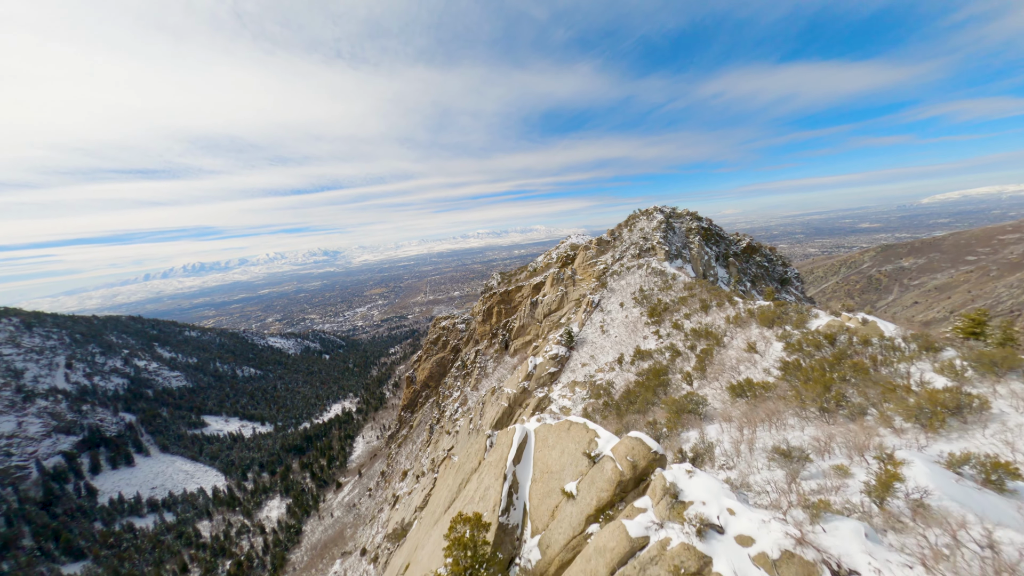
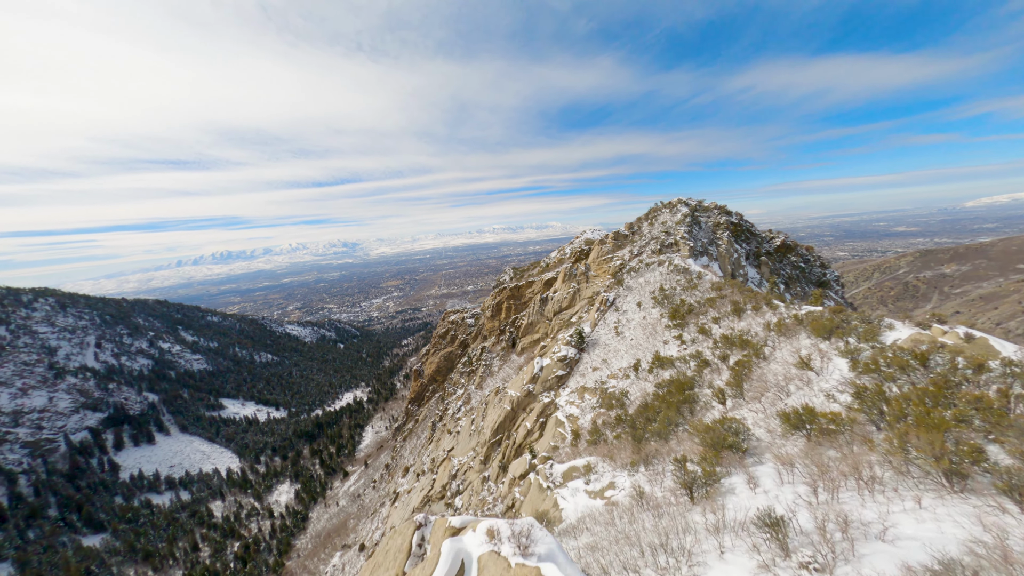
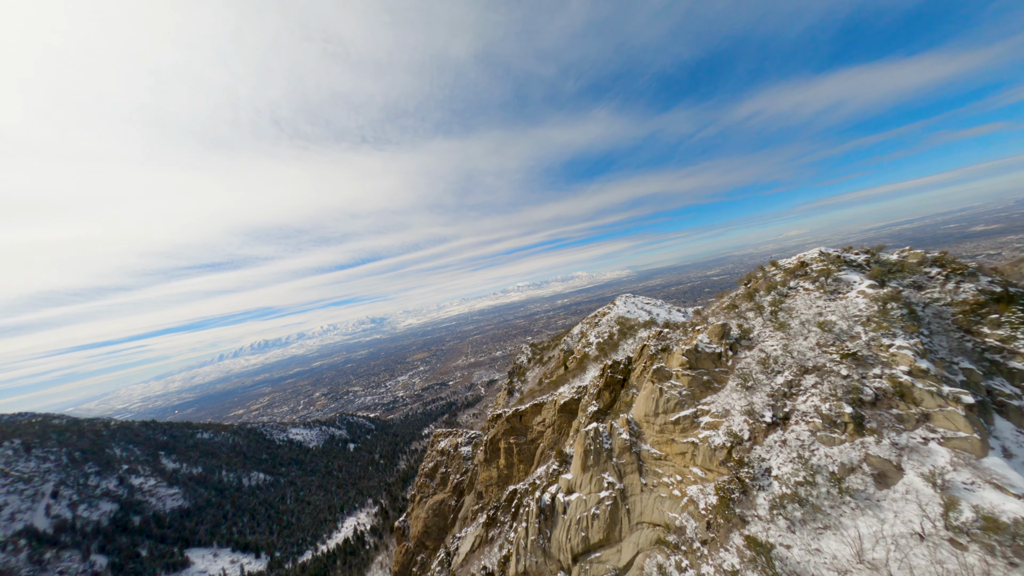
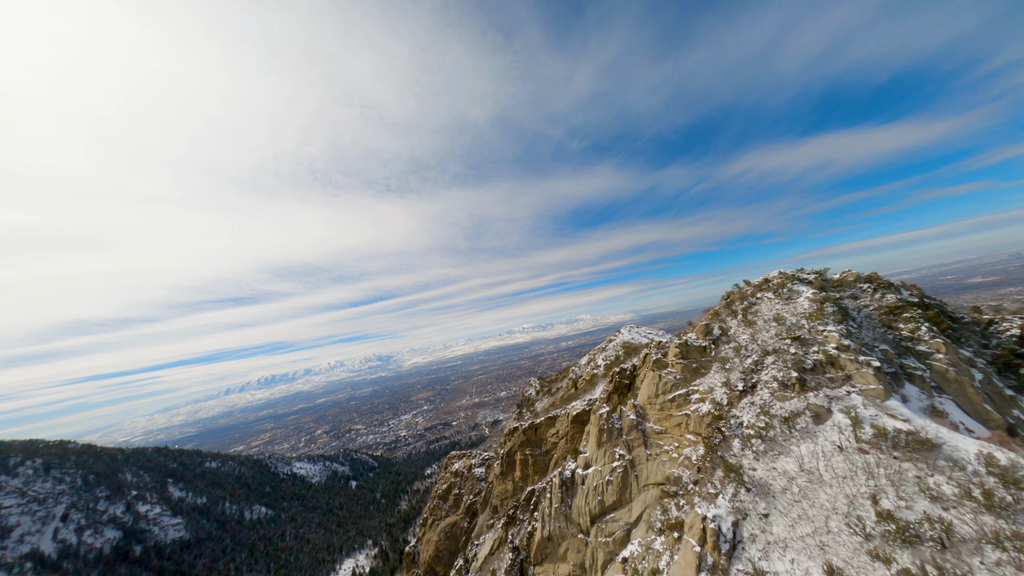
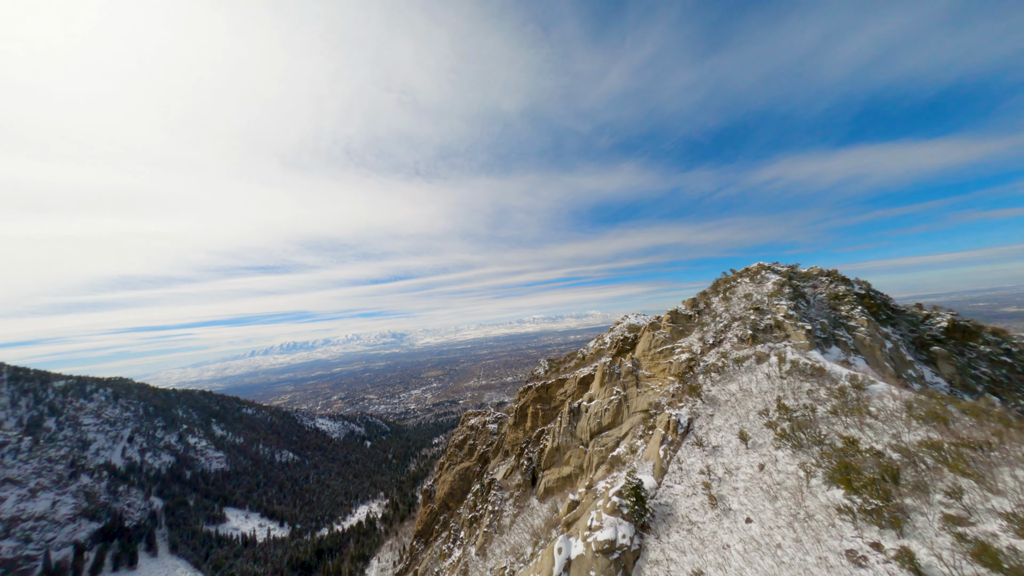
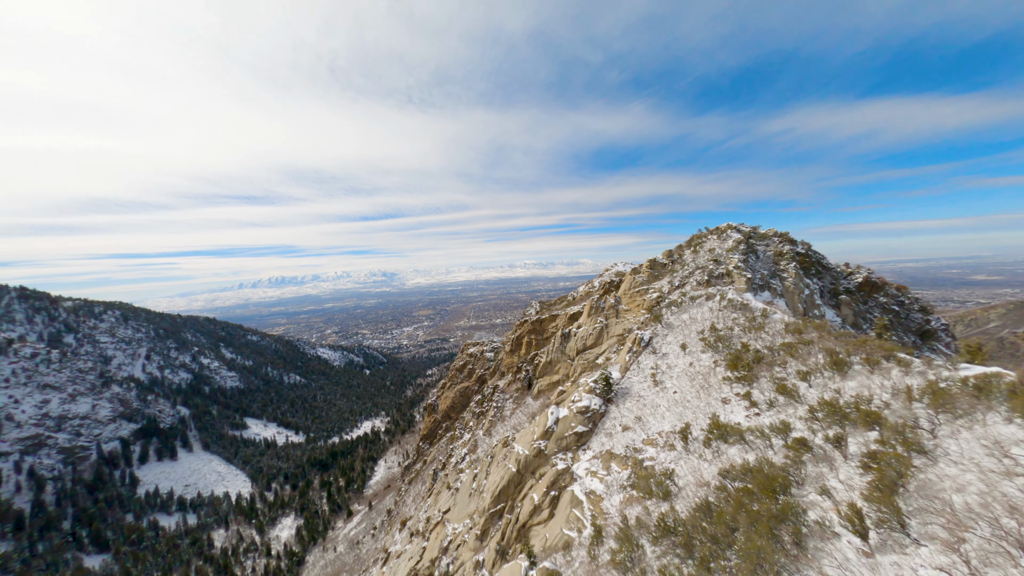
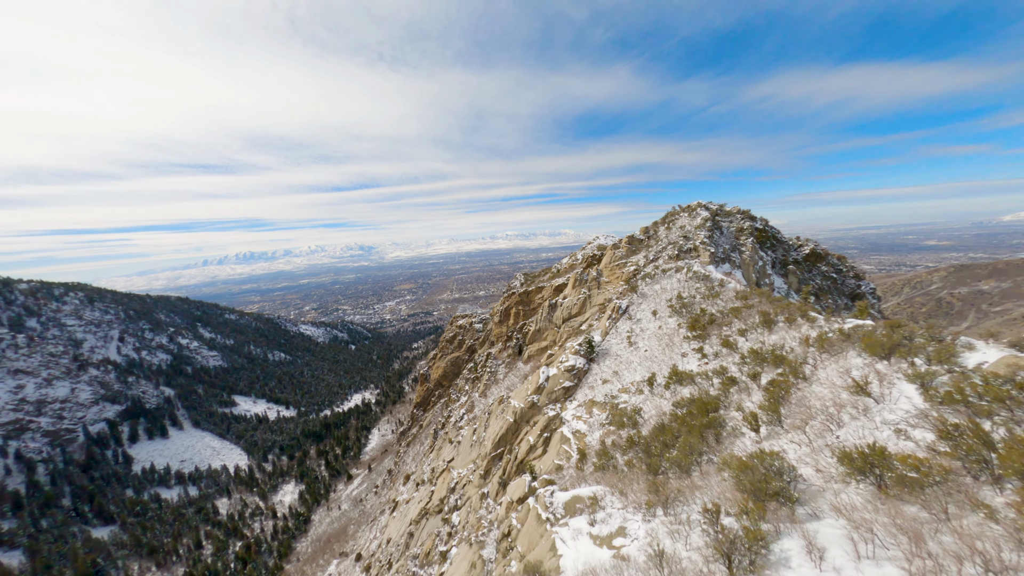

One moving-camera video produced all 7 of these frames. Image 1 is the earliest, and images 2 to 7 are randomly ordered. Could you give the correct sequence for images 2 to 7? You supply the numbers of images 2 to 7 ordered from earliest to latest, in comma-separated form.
2, 7, 6, 5, 4, 3
